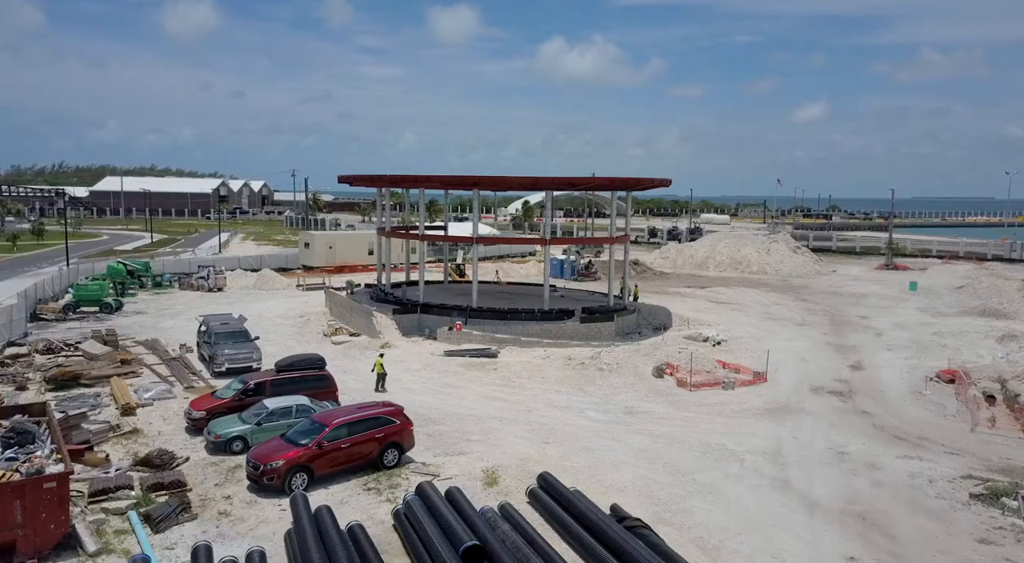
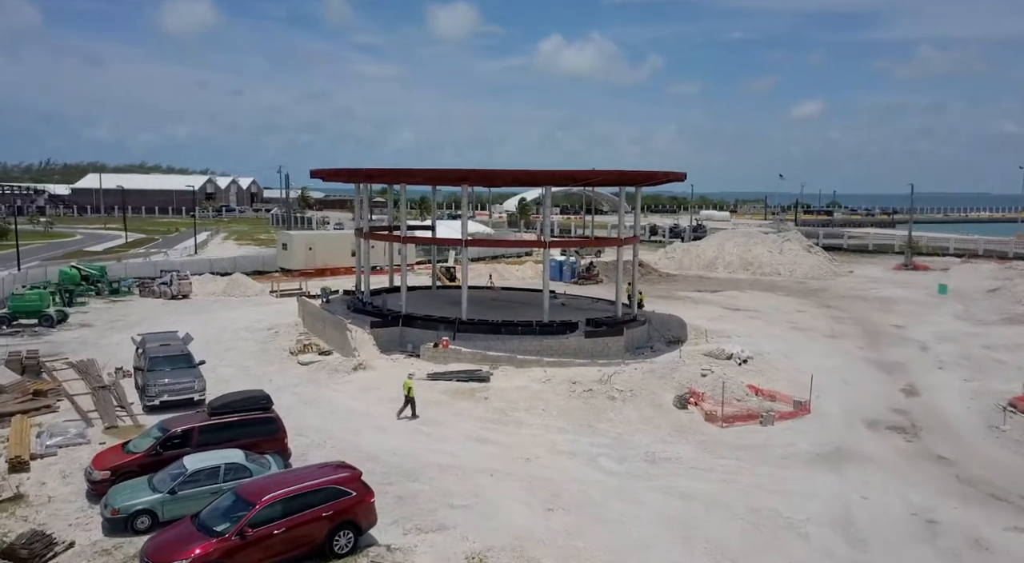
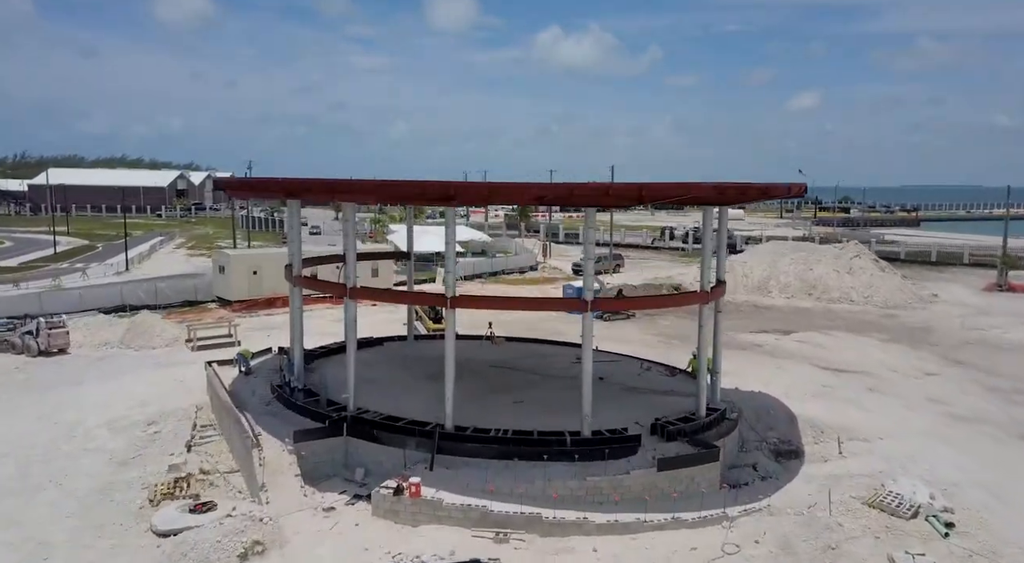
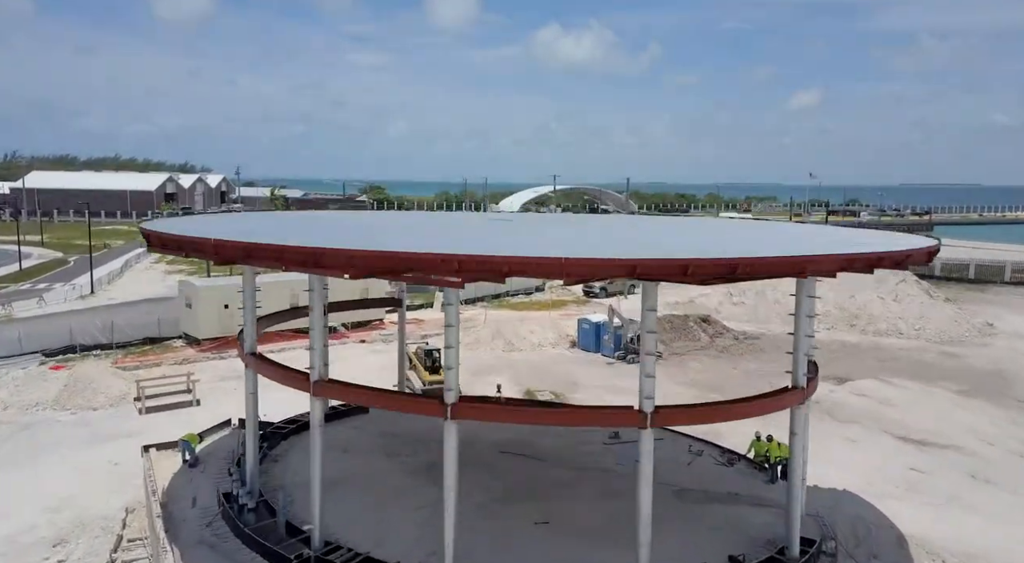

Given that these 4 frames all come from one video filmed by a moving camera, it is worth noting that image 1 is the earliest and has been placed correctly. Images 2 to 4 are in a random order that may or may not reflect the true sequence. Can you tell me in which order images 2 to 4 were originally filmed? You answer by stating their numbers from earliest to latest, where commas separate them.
2, 3, 4
